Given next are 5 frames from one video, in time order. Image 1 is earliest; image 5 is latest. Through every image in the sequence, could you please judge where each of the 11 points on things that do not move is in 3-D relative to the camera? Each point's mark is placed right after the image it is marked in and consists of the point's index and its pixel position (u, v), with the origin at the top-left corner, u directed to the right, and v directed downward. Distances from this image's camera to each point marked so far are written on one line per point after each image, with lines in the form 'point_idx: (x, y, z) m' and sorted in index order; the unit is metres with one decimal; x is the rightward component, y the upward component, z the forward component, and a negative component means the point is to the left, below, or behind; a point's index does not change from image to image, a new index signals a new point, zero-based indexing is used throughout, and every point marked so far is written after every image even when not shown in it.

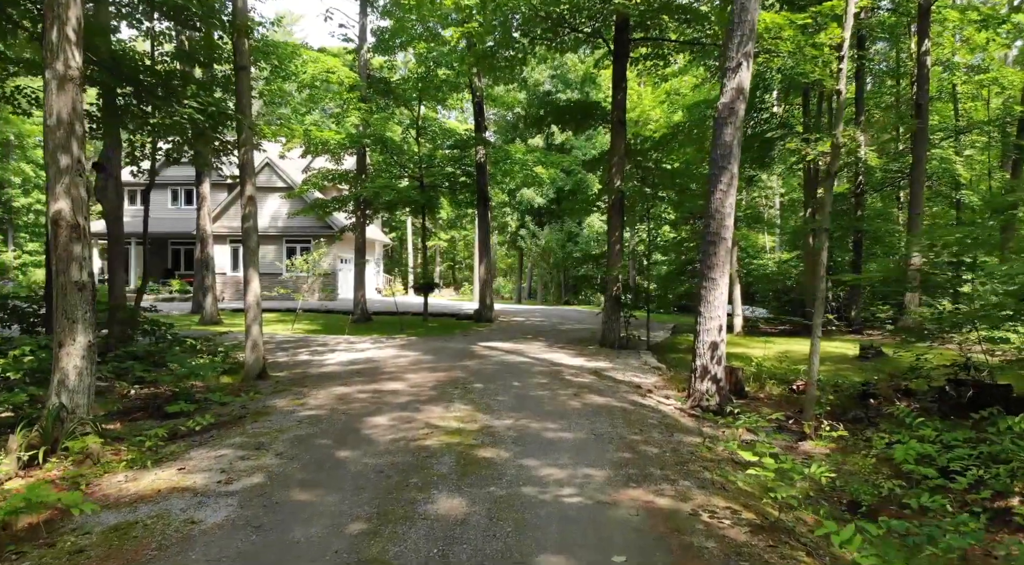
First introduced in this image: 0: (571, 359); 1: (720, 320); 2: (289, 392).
0: (+0.9, -1.2, +11.5) m
1: (+2.4, -0.4, +8.2) m
2: (-2.8, -1.4, +8.9) m
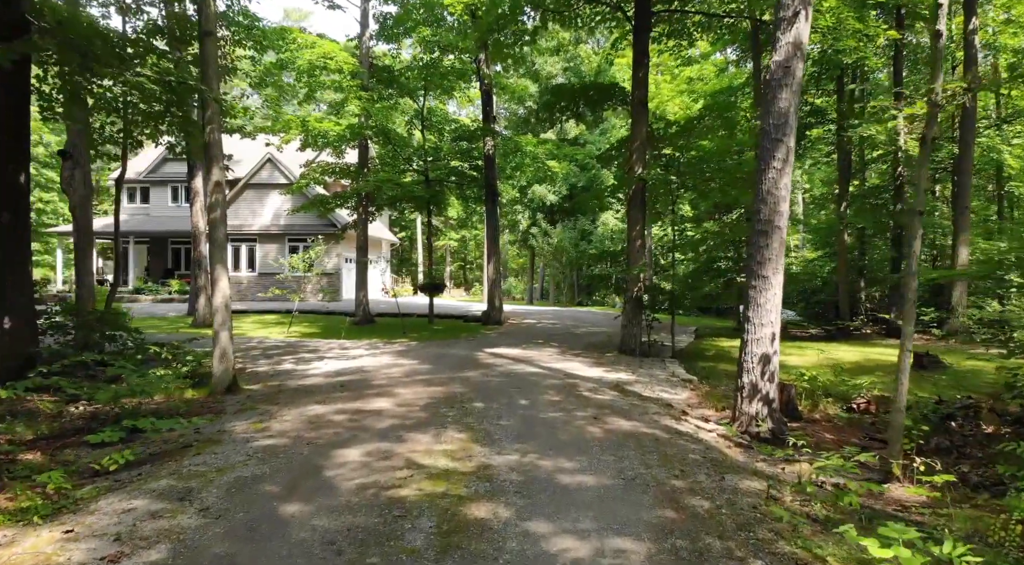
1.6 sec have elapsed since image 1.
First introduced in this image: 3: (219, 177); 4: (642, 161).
0: (+1.1, -1.2, +10.0) m
1: (+2.5, -0.4, +6.7) m
2: (-2.7, -1.4, +7.5) m
3: (-3.6, +1.3, +8.8) m
4: (+2.4, +2.3, +13.1) m
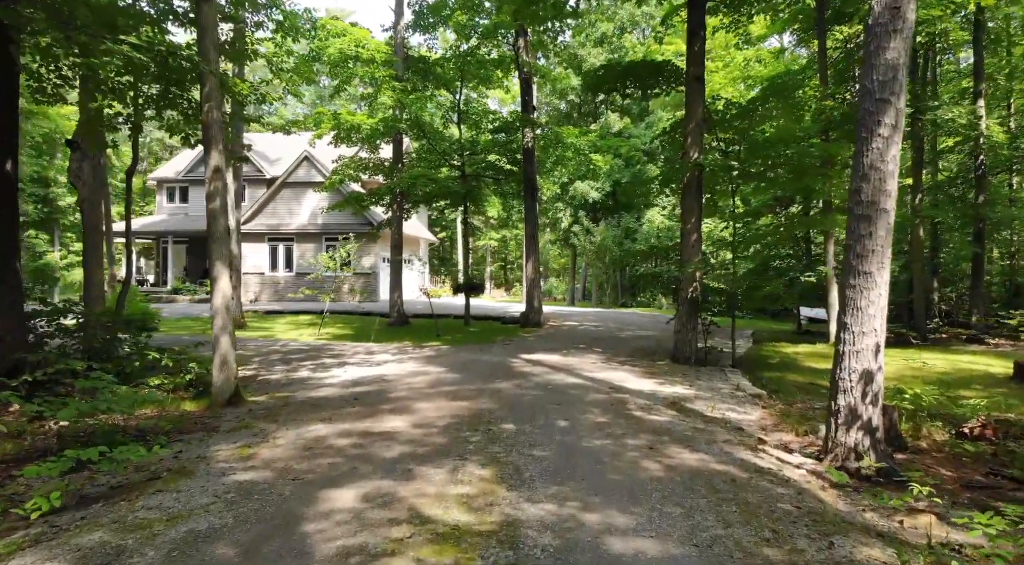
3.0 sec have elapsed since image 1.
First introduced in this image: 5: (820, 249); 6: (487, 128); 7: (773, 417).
0: (+1.5, -1.2, +8.7) m
1: (+2.8, -0.4, +5.4) m
2: (-2.4, -1.3, +6.5) m
3: (-3.2, +1.3, +7.8) m
4: (+3.1, +2.3, +11.7) m
5: (+7.6, +0.8, +17.5) m
6: (-0.7, +4.2, +19.5) m
7: (+2.6, -1.3, +7.1) m
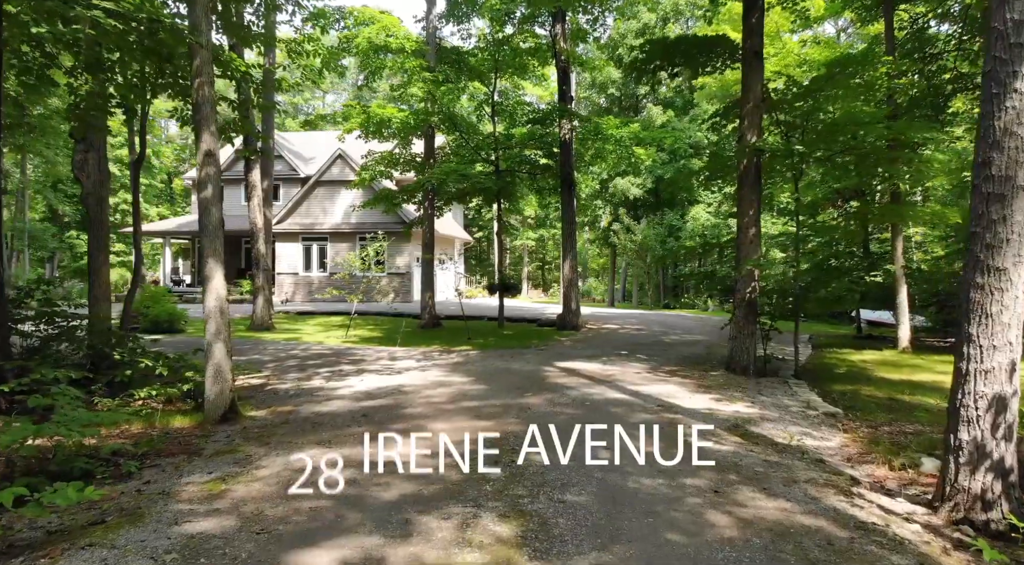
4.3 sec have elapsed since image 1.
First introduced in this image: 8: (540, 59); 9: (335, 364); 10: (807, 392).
0: (+1.9, -1.2, +7.6) m
1: (+2.9, -0.4, +4.1) m
2: (-2.1, -1.3, +5.5) m
3: (-2.9, +1.3, +6.9) m
4: (+3.6, +2.3, +10.4) m
5: (+8.4, +0.8, +16.0) m
6: (+0.3, +4.2, +18.4) m
7: (+2.9, -1.3, +5.9) m
8: (+0.6, +5.8, +18.2) m
9: (-2.8, -1.3, +11.1) m
10: (+3.5, -1.3, +8.4) m
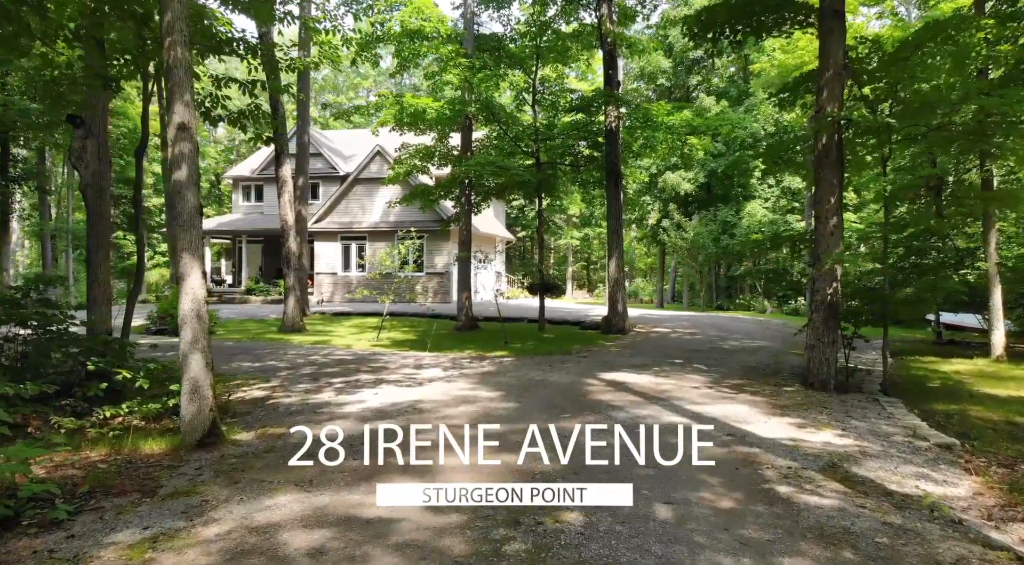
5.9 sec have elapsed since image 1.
0: (+2.2, -1.2, +6.2) m
1: (+3.0, -0.4, +2.7) m
2: (-2.0, -1.3, +4.4) m
3: (-2.6, +1.3, +5.8) m
4: (+4.1, +2.3, +8.9) m
5: (+9.2, +0.8, +14.2) m
6: (+1.3, +4.2, +17.1) m
7: (+3.0, -1.3, +4.4) m
8: (+1.6, +5.8, +16.9) m
9: (-2.2, -1.3, +10.0) m
10: (+3.8, -1.3, +6.9) m
